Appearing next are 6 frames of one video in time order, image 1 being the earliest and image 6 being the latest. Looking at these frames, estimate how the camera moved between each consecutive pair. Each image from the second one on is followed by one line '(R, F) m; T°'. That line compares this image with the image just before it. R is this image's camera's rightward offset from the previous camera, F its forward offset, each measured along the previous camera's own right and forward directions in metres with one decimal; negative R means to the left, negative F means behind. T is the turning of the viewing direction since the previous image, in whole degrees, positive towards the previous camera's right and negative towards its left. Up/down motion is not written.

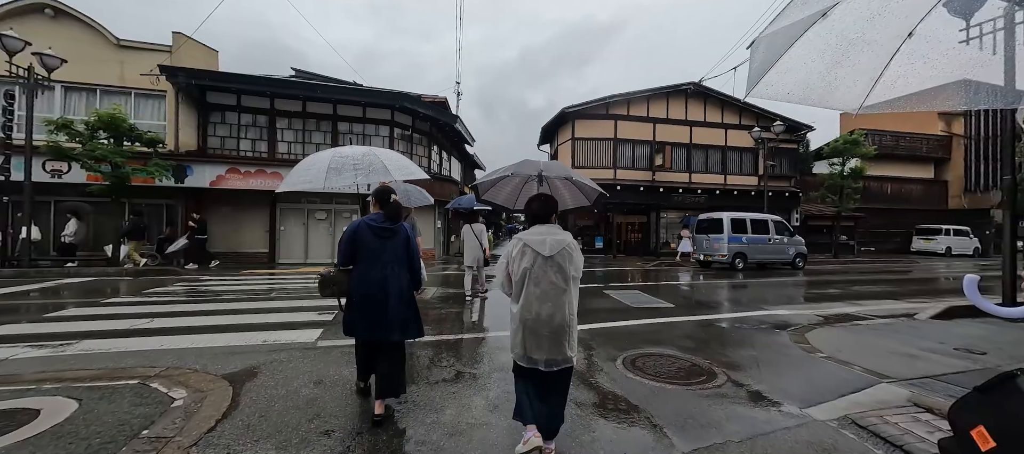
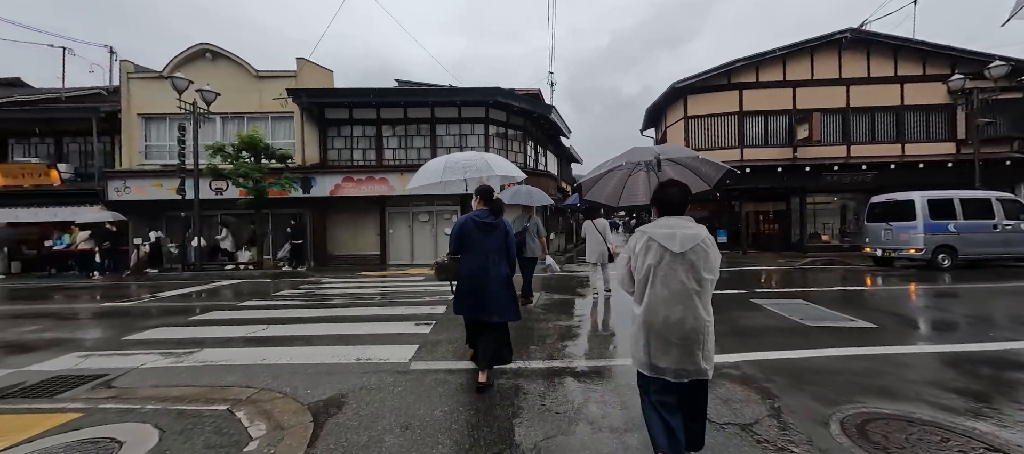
(-0.5, +1.0) m; -14°
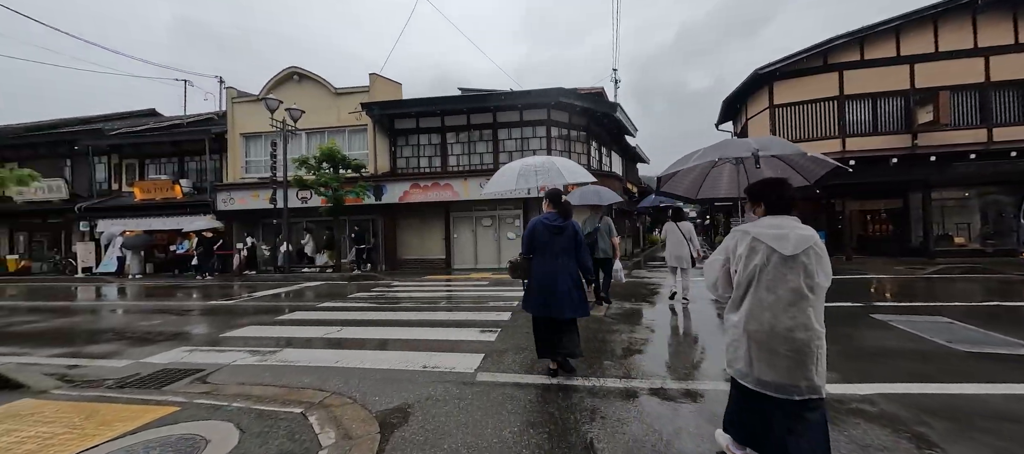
(-0.2, +0.3) m; -9°
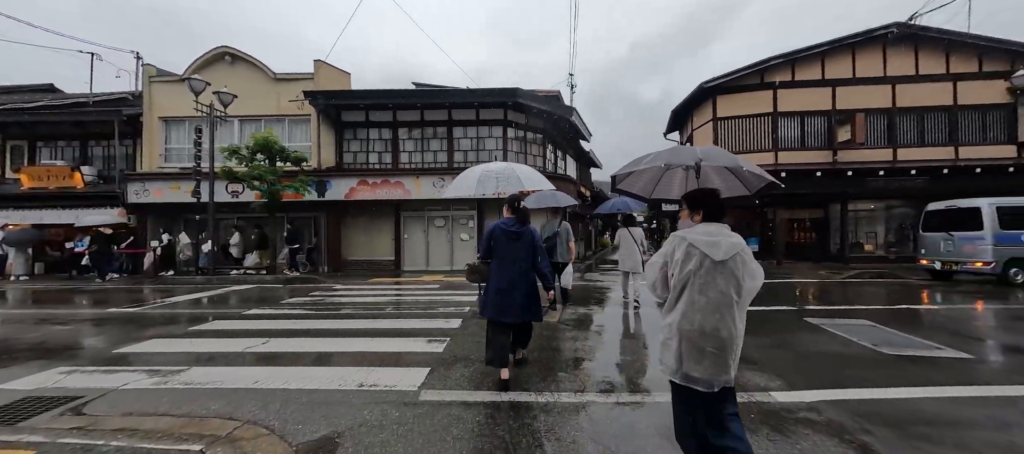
(+0.1, +0.2) m; +6°
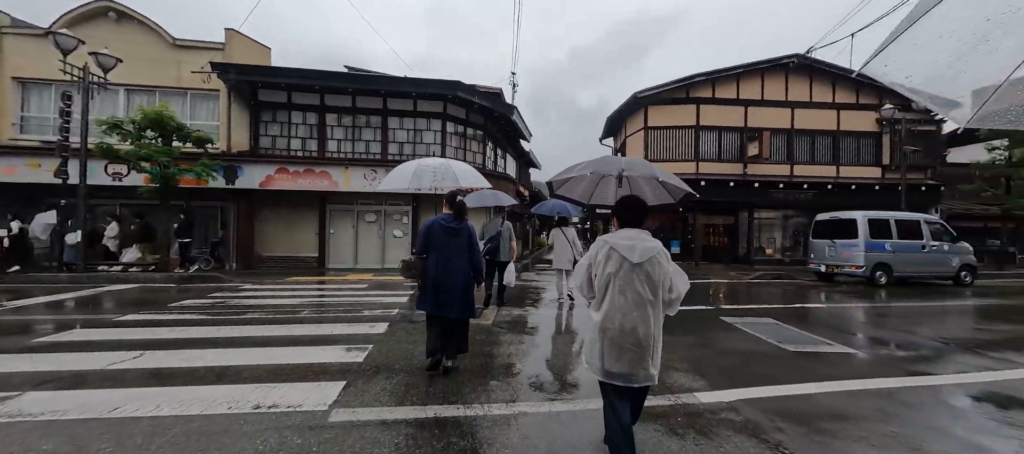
(+0.2, +0.2) m; +9°
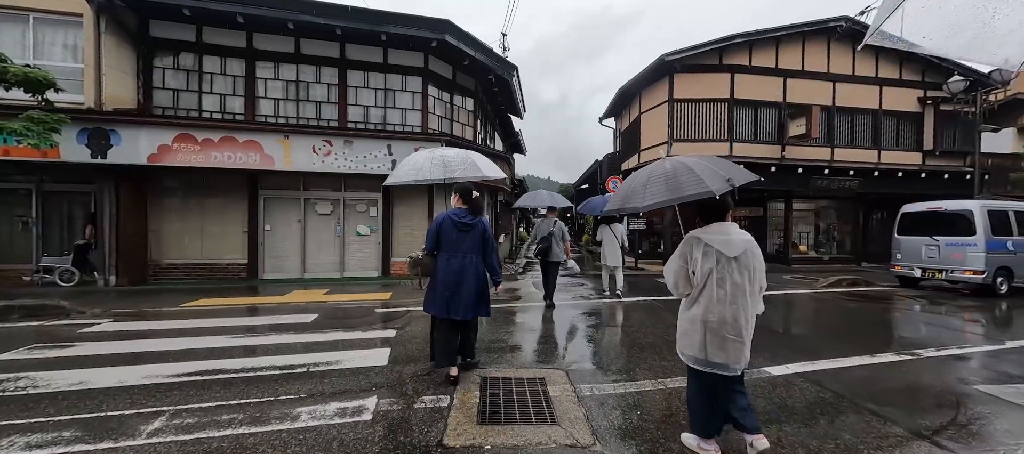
(-1.2, +3.0) m; +5°
